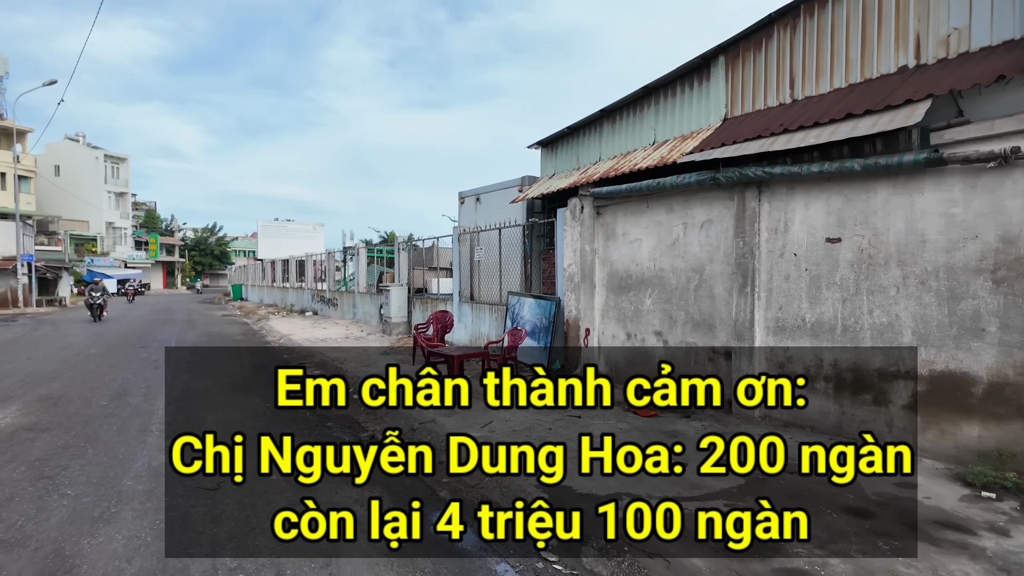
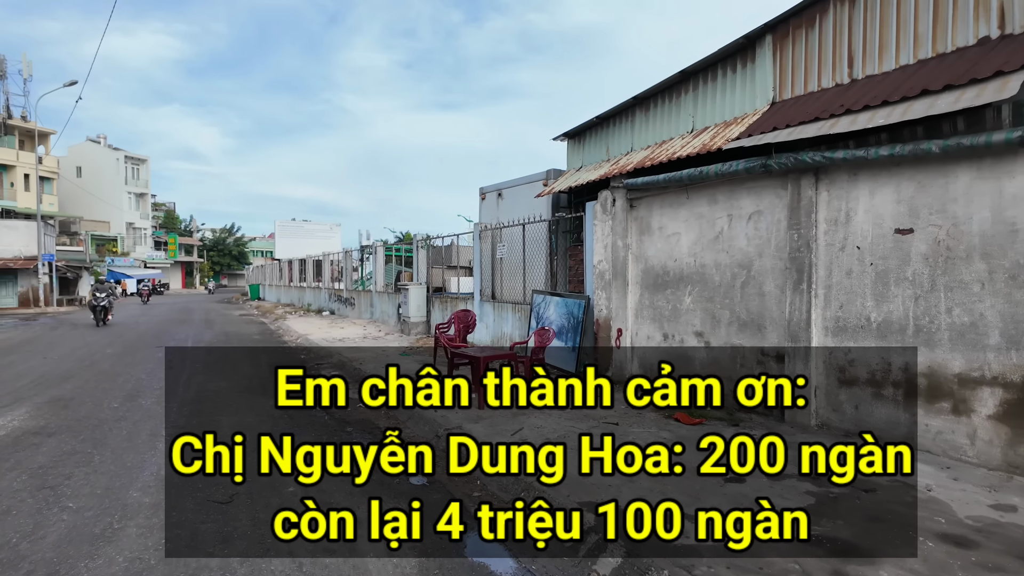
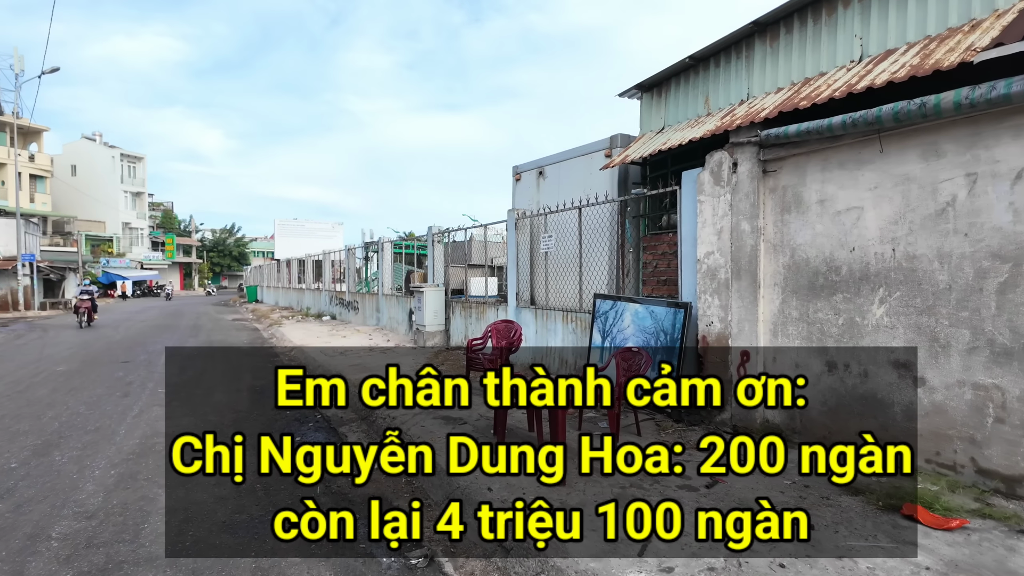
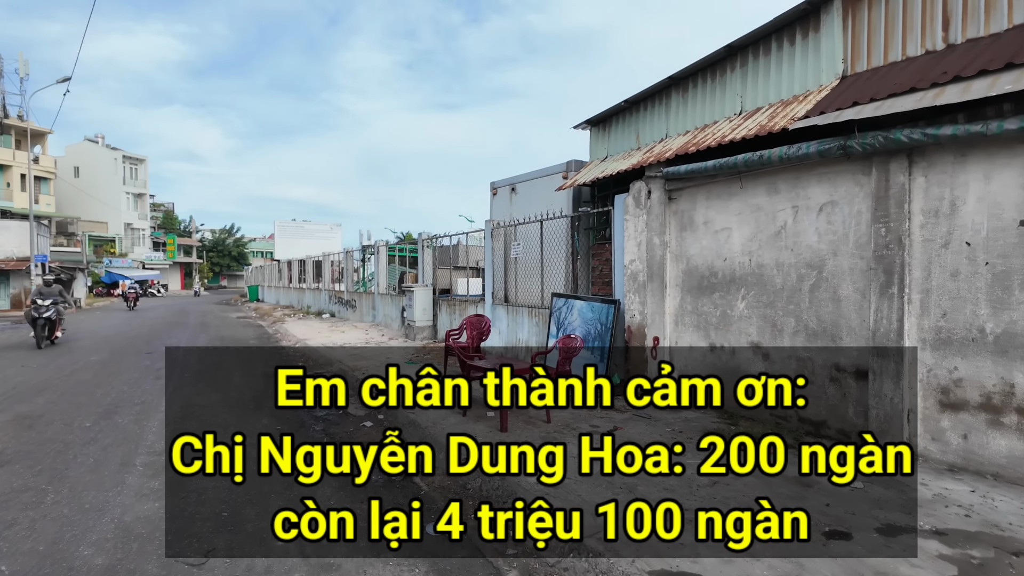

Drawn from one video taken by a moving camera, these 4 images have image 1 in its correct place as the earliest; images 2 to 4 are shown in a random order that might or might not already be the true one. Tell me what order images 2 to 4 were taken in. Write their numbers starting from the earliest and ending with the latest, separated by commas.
2, 4, 3
